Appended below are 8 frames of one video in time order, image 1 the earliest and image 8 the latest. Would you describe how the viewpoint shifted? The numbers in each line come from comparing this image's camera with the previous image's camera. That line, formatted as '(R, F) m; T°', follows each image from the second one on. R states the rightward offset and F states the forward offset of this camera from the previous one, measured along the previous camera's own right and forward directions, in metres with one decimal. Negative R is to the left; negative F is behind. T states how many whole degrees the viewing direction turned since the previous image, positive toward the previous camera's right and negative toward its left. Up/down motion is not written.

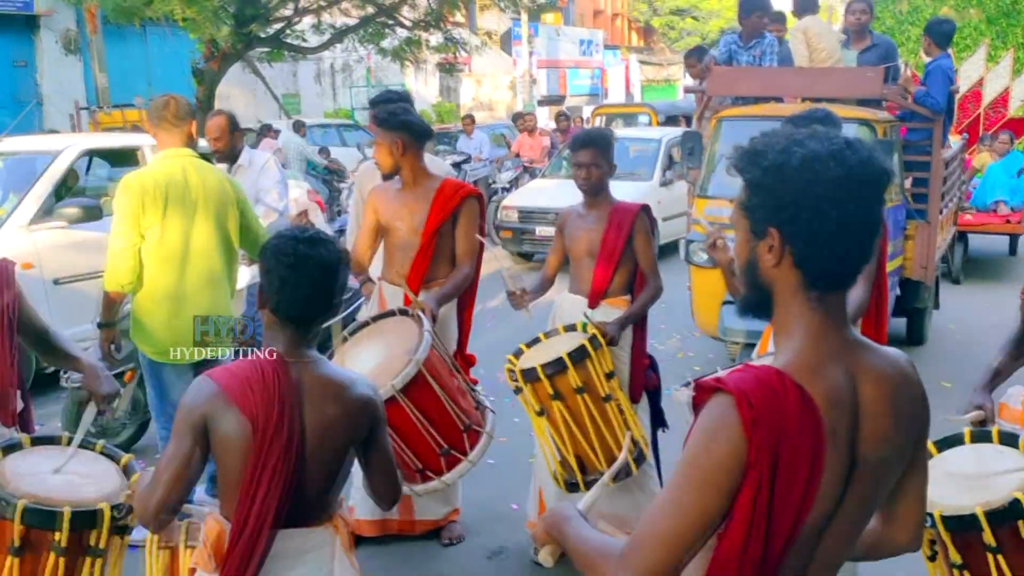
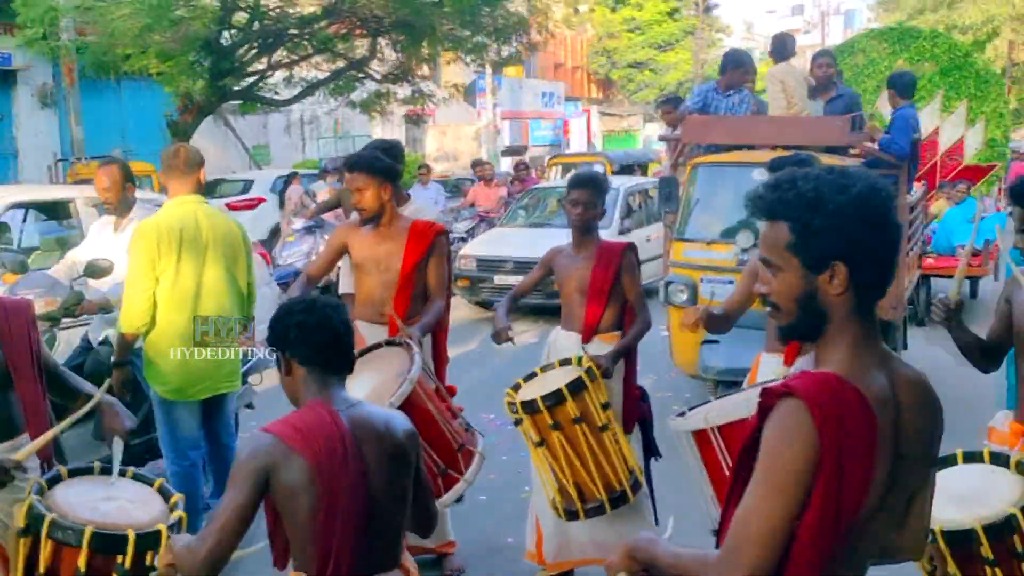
(-0.2, -0.2) m; +2°
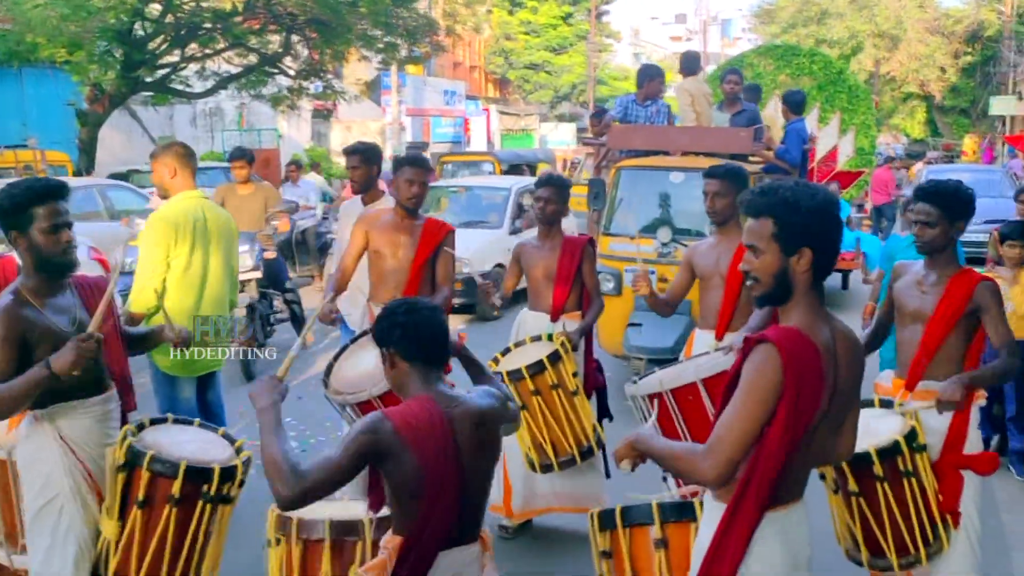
(-0.4, -0.6) m; +7°
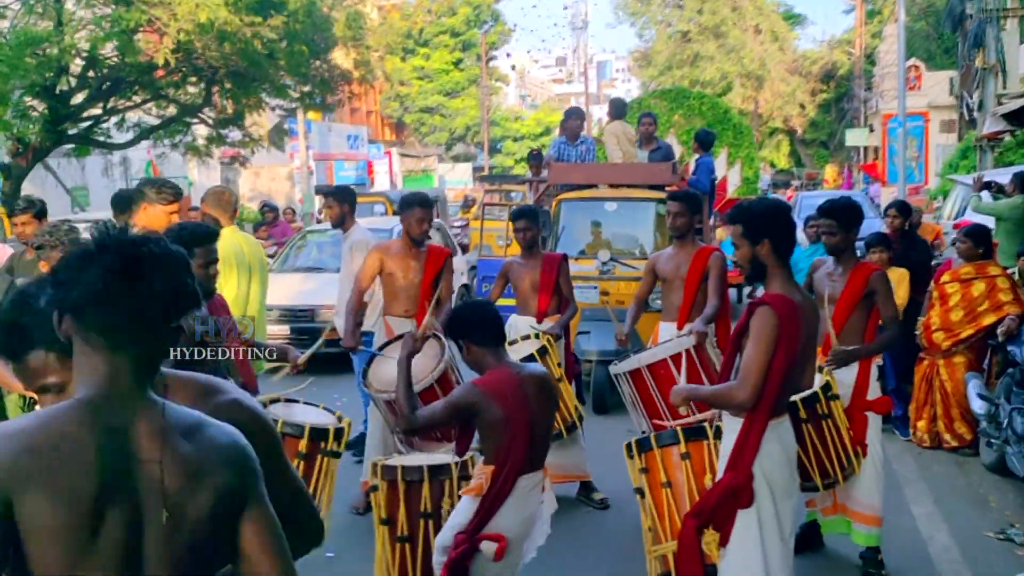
(-0.7, -1.0) m; +7°
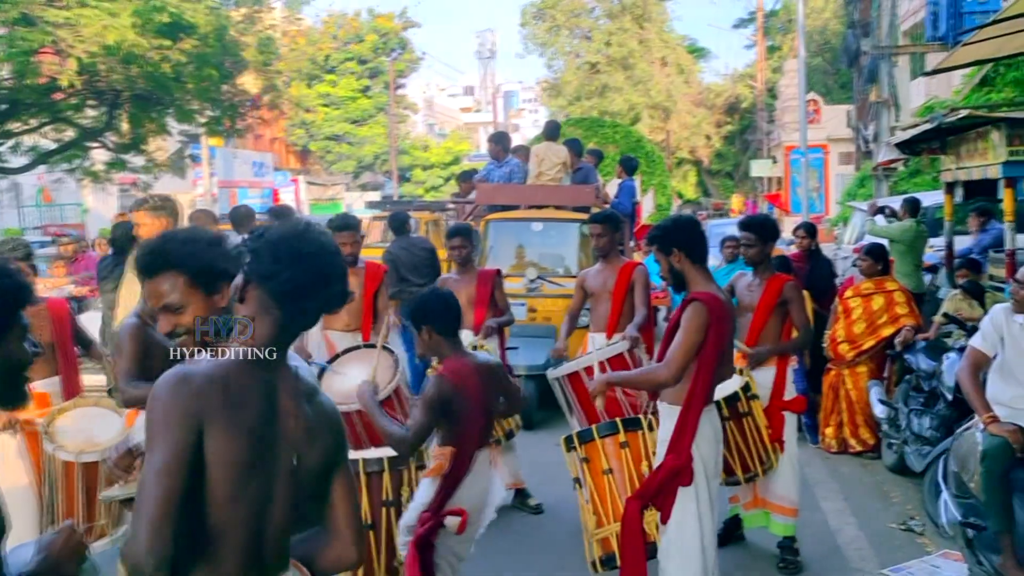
(-0.2, -0.3) m; +5°
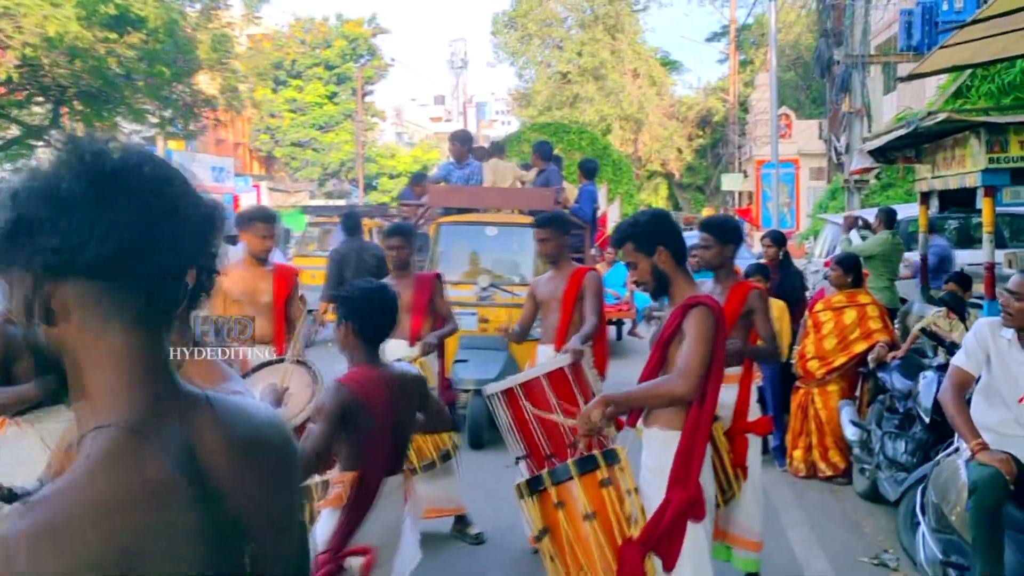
(+0.2, +0.6) m; +2°
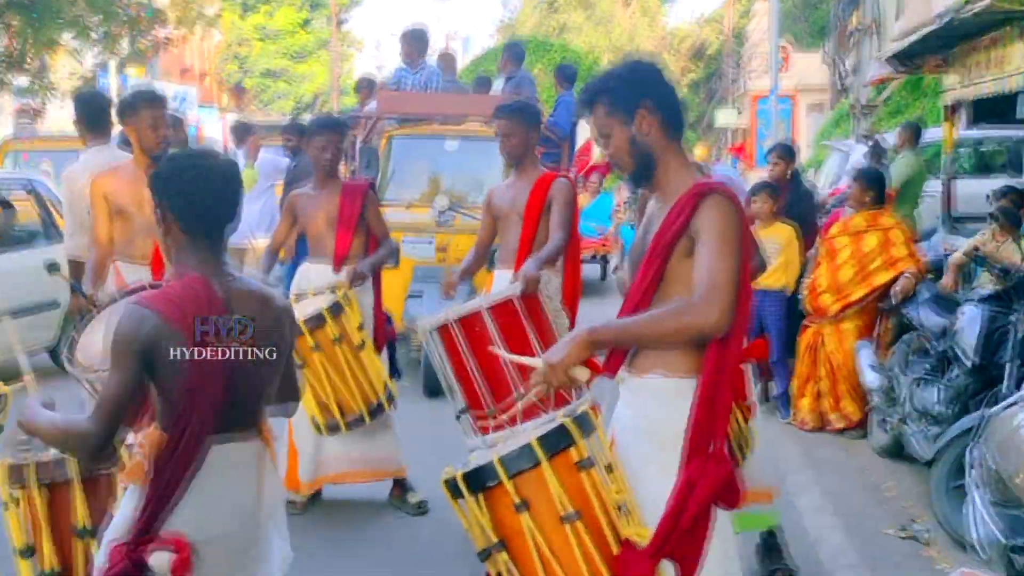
(+0.2, +1.1) m; +1°
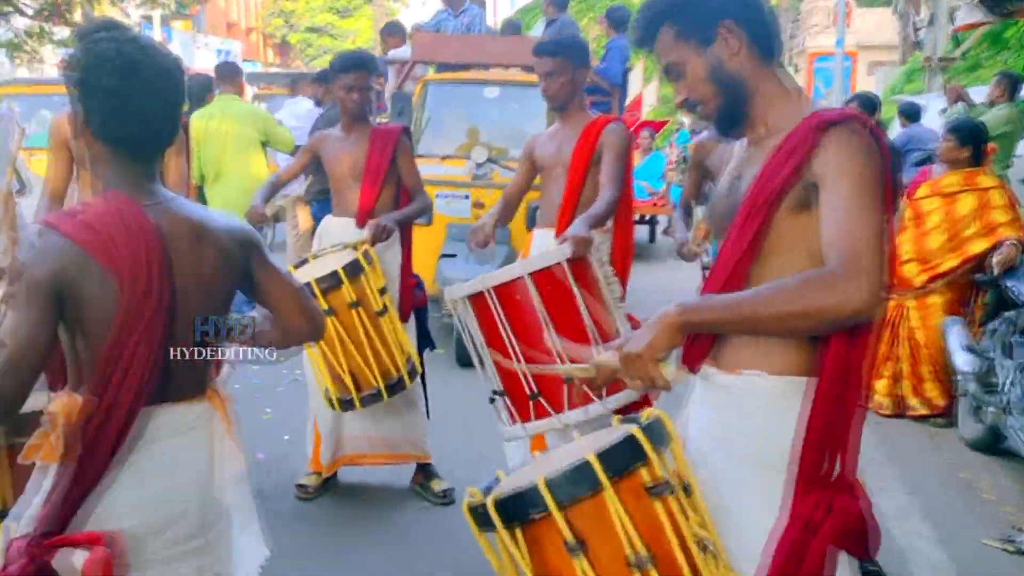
(0.0, +0.6) m; -2°
